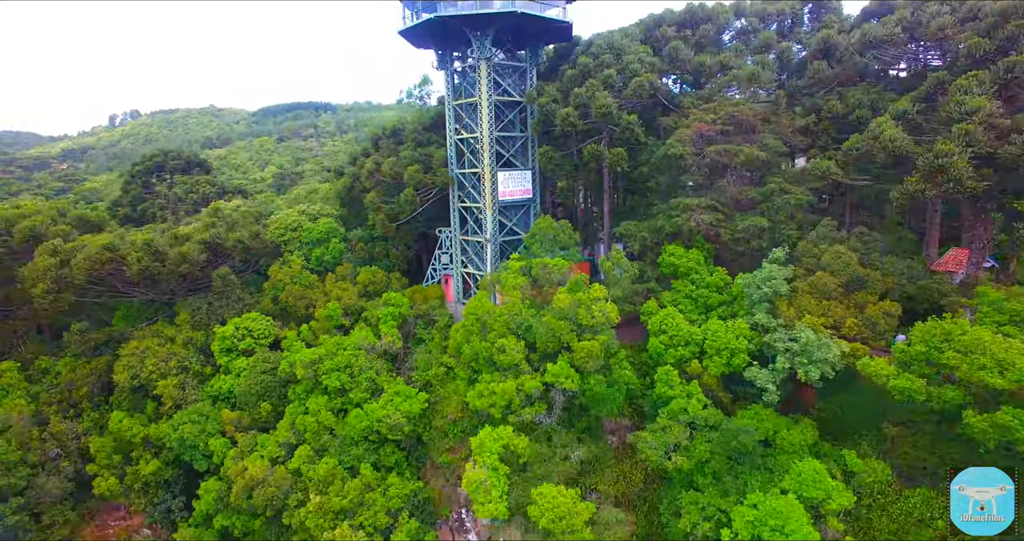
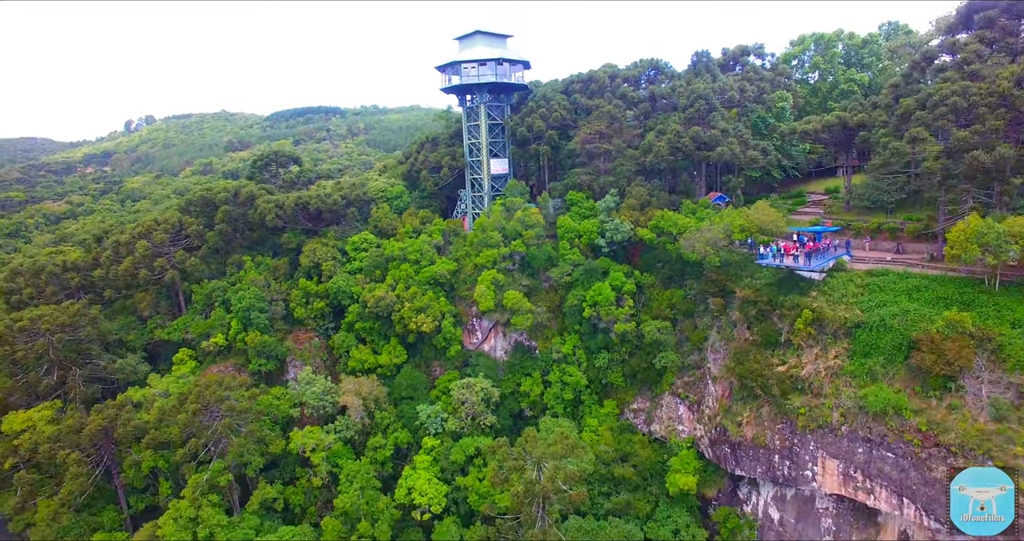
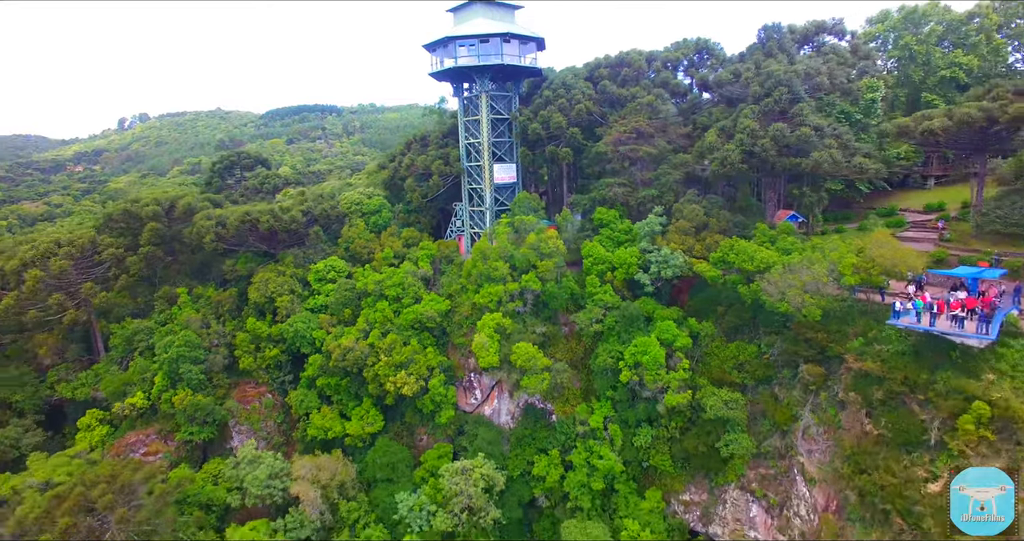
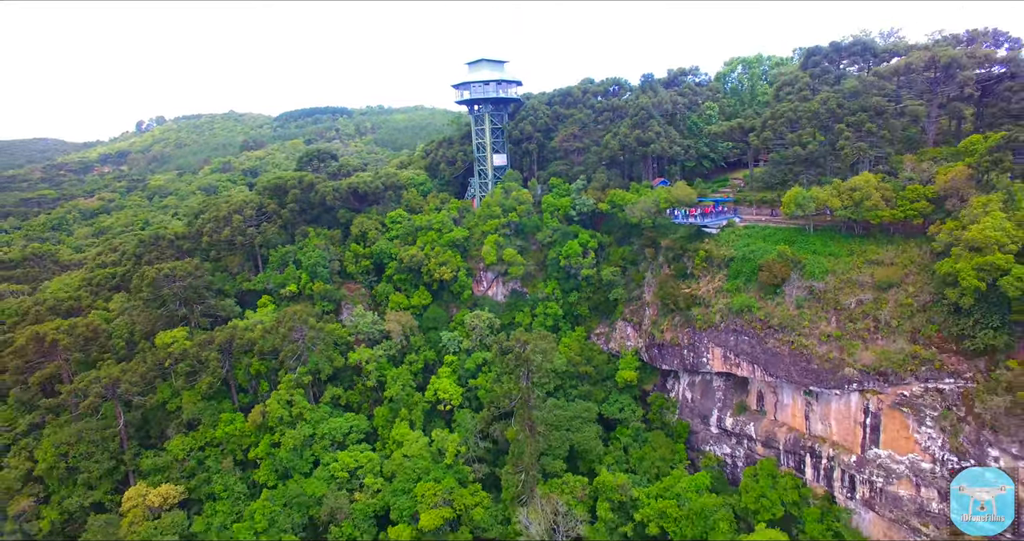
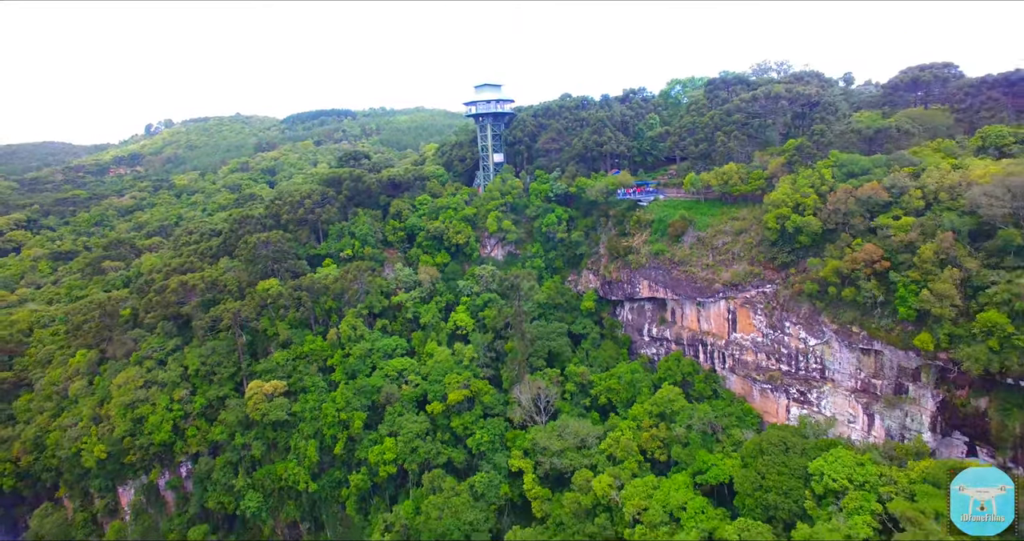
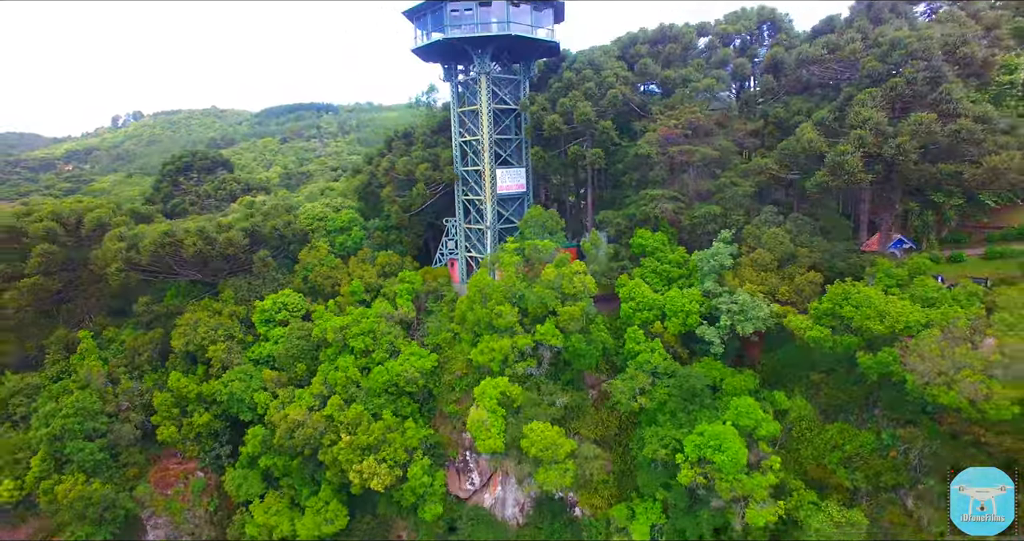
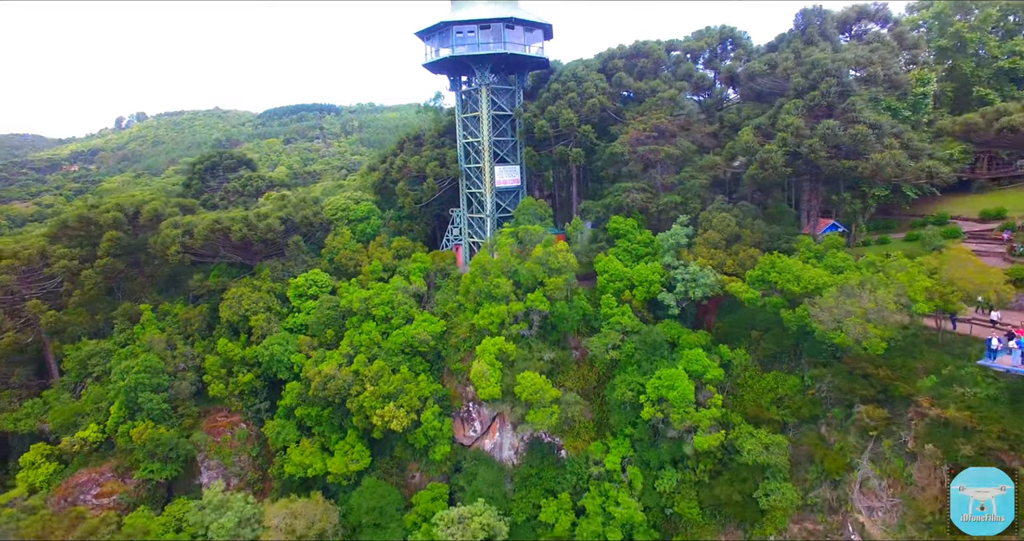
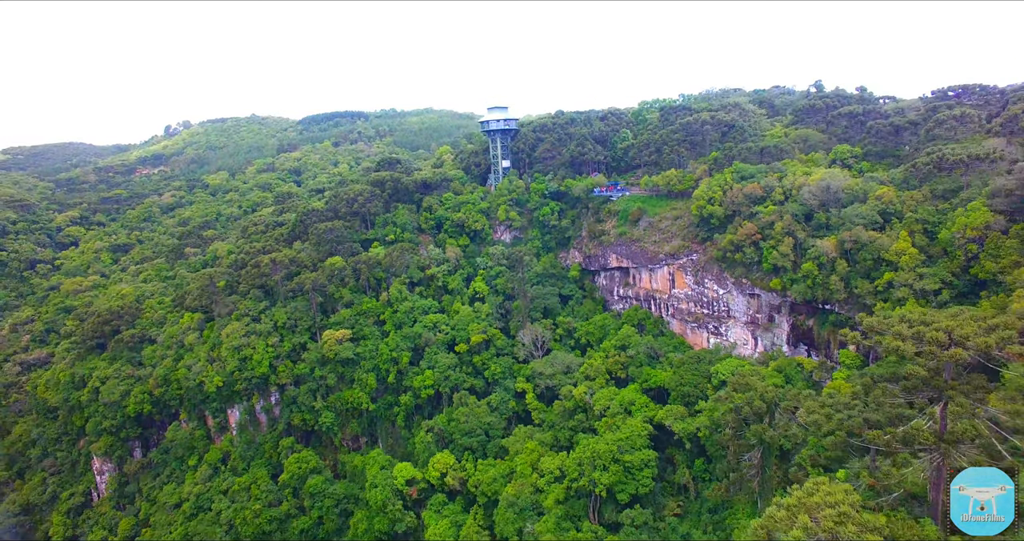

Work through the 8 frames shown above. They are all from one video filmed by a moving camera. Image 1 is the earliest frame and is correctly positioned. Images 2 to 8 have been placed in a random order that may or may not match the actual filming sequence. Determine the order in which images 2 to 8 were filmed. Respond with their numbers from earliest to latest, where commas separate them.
6, 7, 3, 2, 4, 5, 8
